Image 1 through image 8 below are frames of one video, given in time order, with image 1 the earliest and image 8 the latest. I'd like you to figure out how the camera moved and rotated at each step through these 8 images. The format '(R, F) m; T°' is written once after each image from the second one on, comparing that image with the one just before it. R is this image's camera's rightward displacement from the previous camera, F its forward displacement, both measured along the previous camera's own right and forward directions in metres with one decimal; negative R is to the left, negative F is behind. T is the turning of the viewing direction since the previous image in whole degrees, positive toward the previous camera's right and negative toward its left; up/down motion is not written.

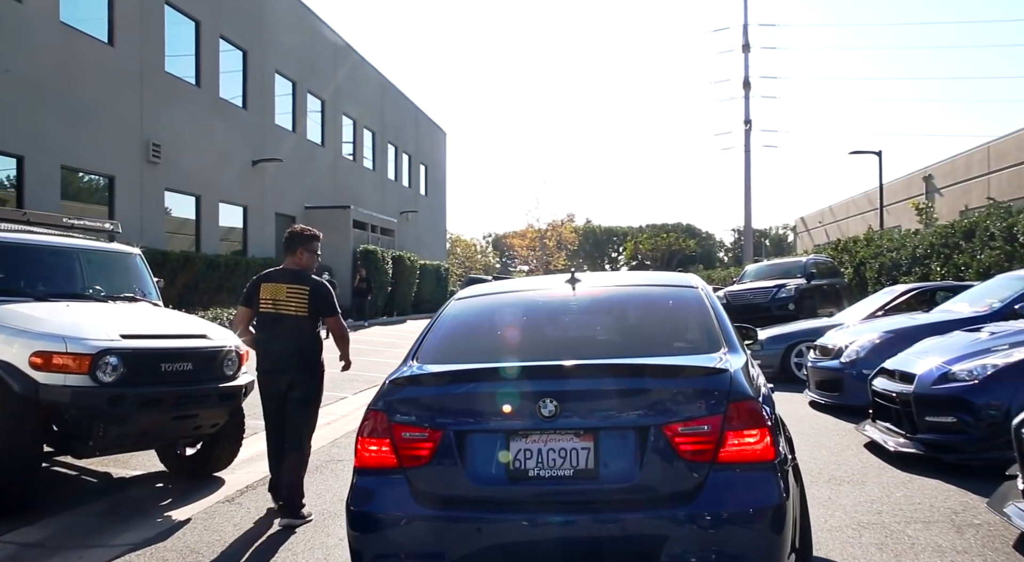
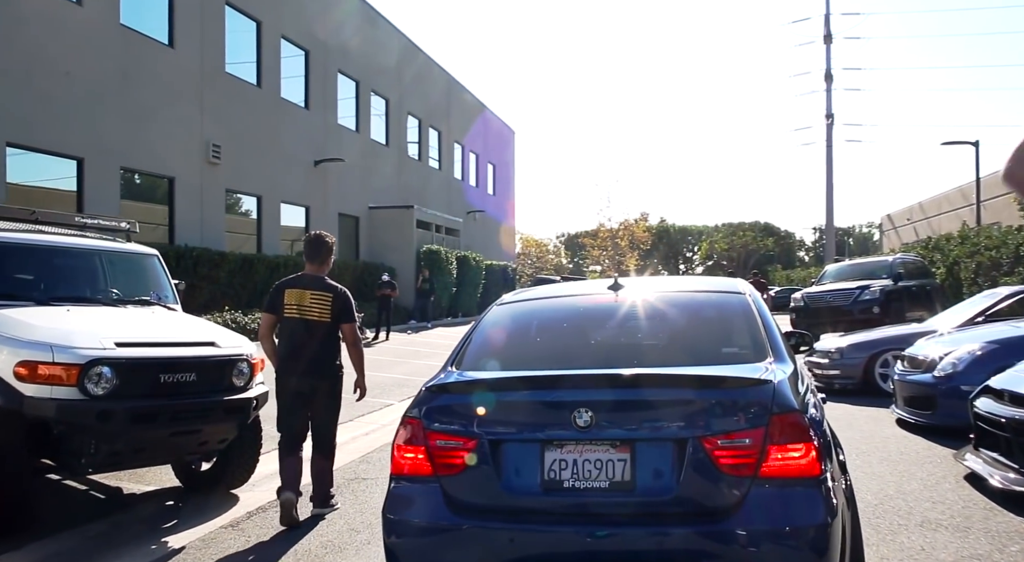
(+0.3, +0.7) m; -6°
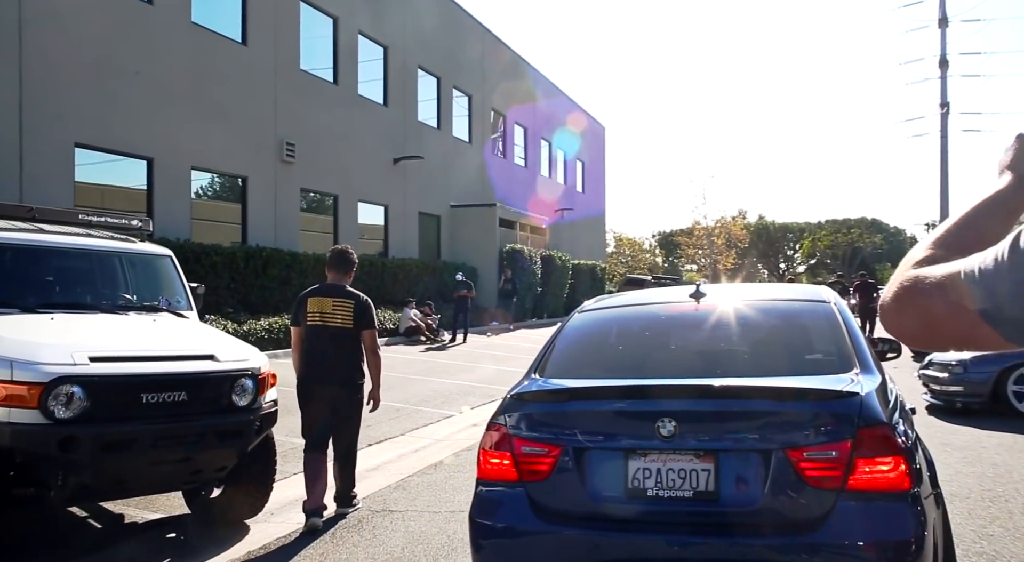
(+0.3, +1.0) m; -7°
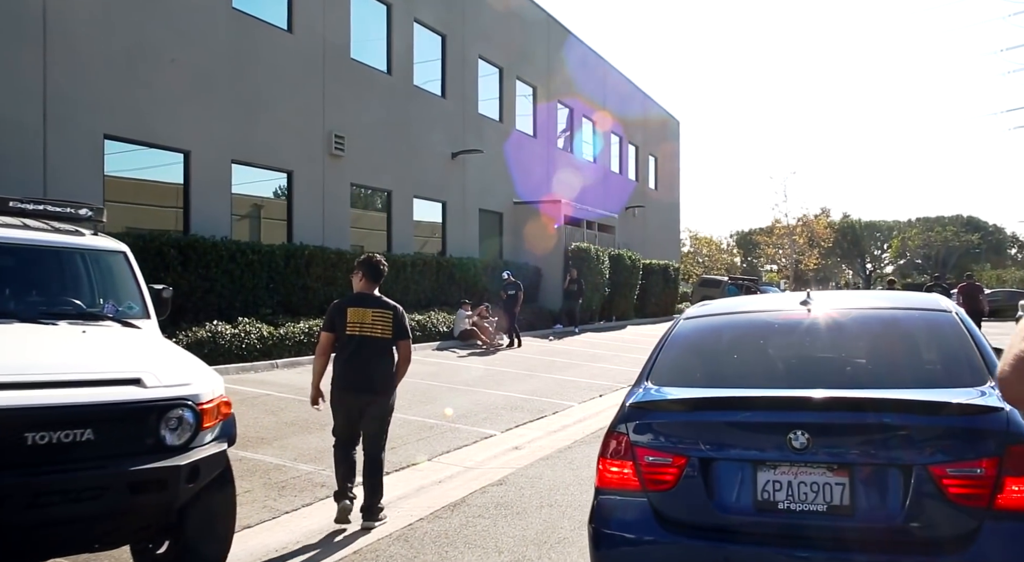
(+0.3, +1.3) m; -6°
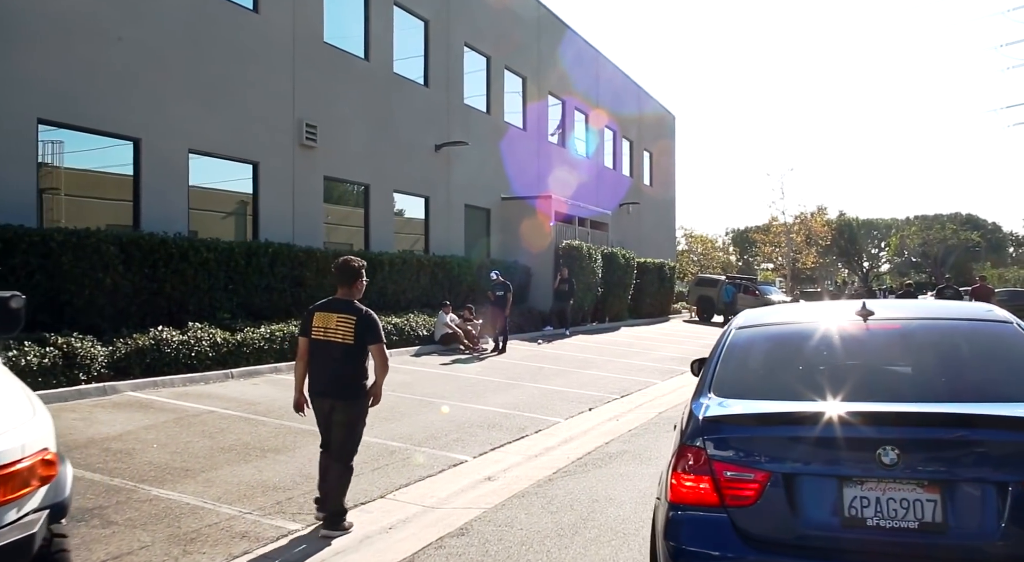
(+0.2, +1.1) m; 0°
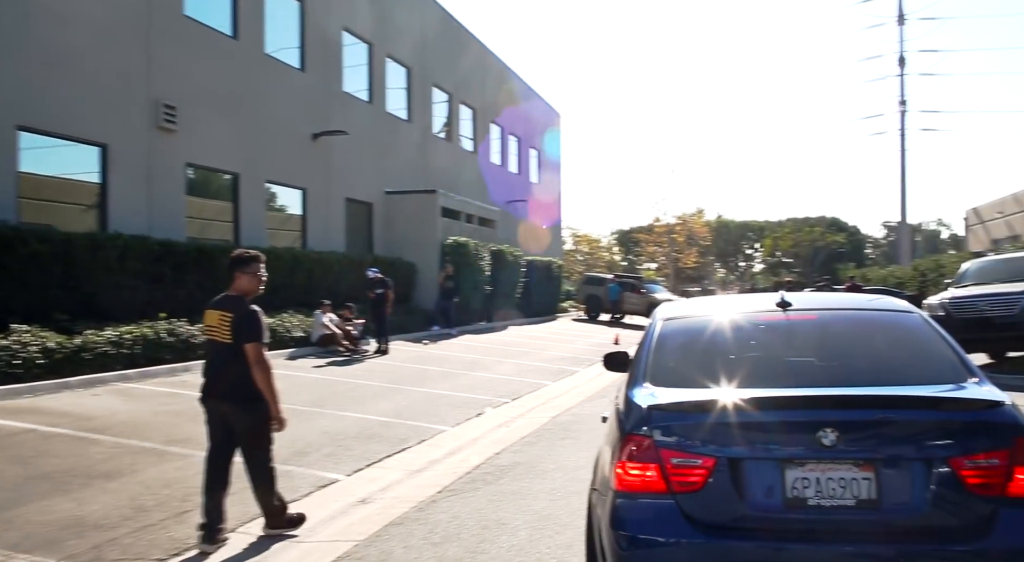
(+0.1, +0.7) m; +9°
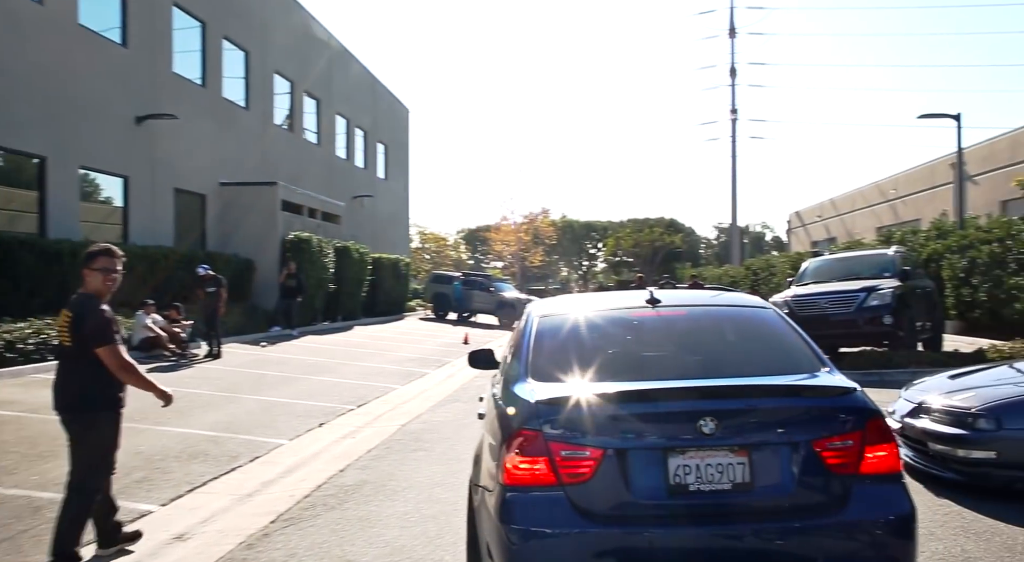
(0.0, +0.5) m; +12°
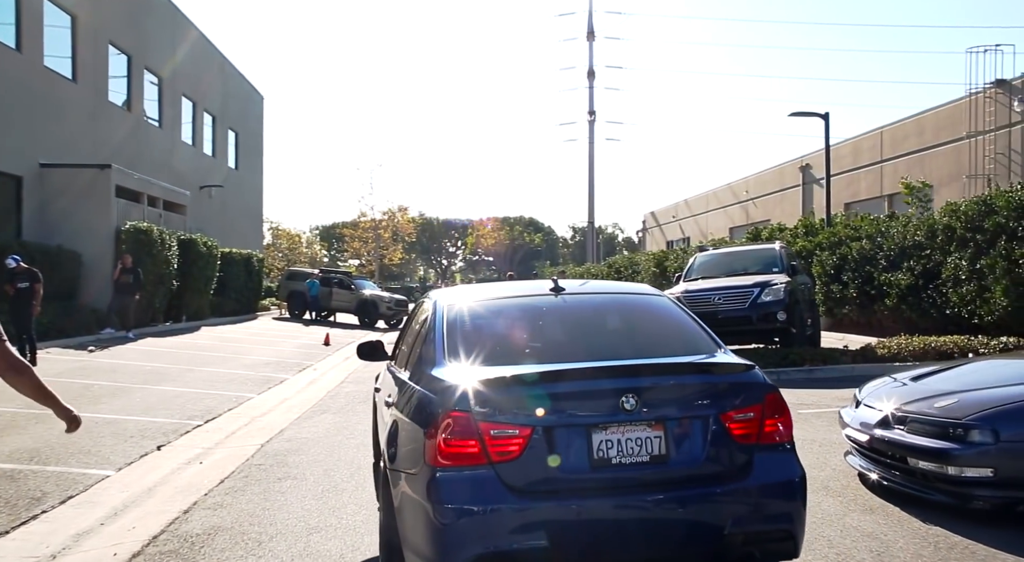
(-0.2, +1.0) m; +11°
